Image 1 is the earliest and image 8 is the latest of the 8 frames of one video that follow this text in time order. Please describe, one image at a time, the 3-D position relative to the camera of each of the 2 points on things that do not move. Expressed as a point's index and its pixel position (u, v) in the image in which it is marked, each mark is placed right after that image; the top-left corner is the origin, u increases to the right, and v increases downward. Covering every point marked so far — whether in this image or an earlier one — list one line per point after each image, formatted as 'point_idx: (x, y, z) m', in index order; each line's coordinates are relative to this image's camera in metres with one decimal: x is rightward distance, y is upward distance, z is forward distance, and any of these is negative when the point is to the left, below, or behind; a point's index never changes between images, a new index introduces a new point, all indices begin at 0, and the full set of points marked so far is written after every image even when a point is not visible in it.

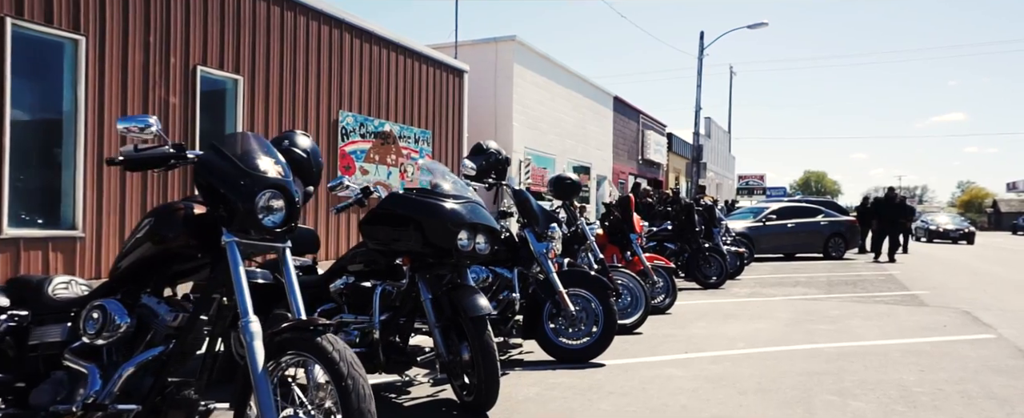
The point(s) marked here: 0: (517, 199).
0: (0.0, +0.1, +6.7) m
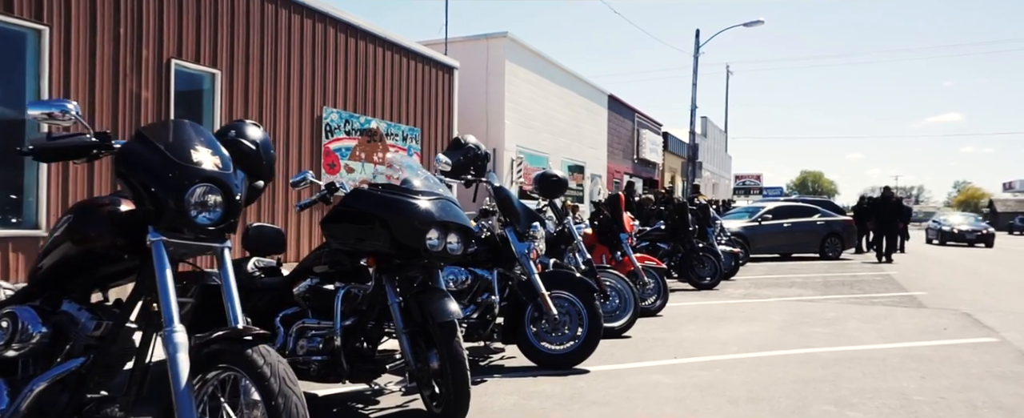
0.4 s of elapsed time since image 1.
0: (-0.1, +0.1, +6.4) m
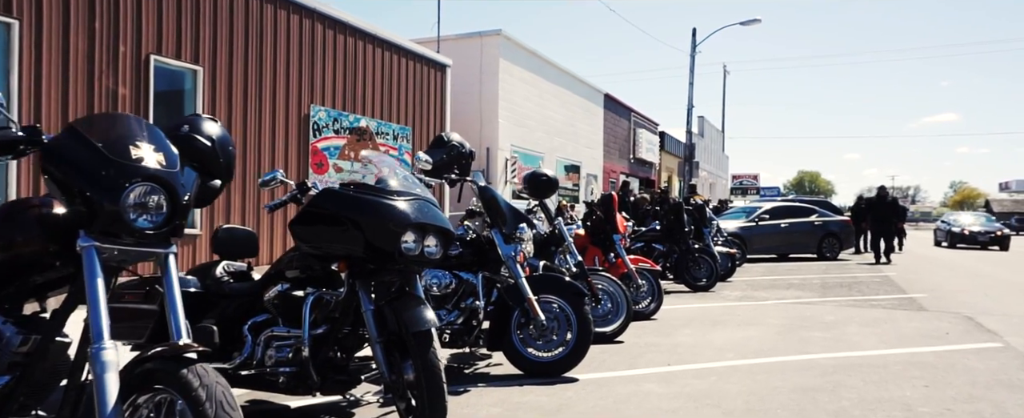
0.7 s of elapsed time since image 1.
0: (-0.2, +0.1, +6.2) m
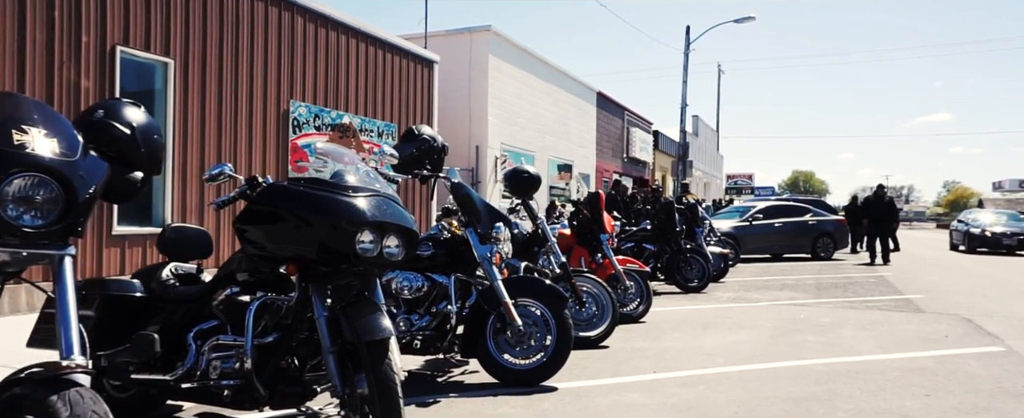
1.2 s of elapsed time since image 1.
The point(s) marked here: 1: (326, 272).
0: (-0.3, +0.1, +5.8) m
1: (-0.8, -0.3, +3.9) m
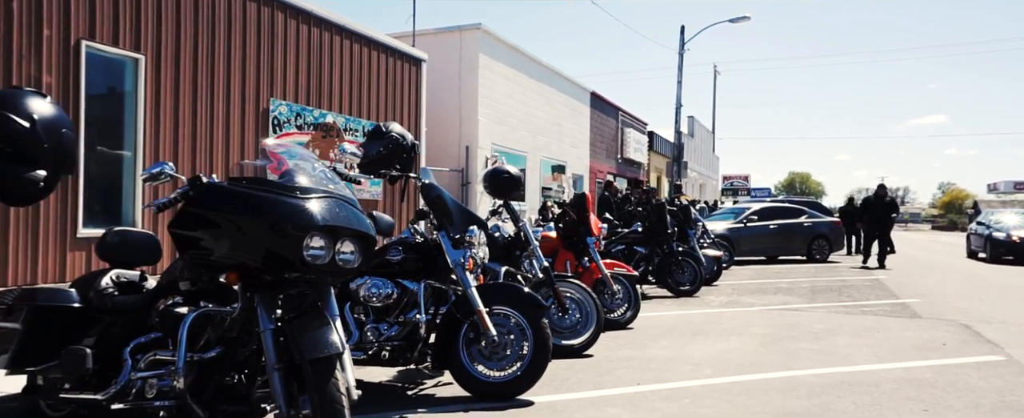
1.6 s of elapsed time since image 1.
0: (-0.5, +0.1, +5.5) m
1: (-0.9, -0.3, +3.6) m
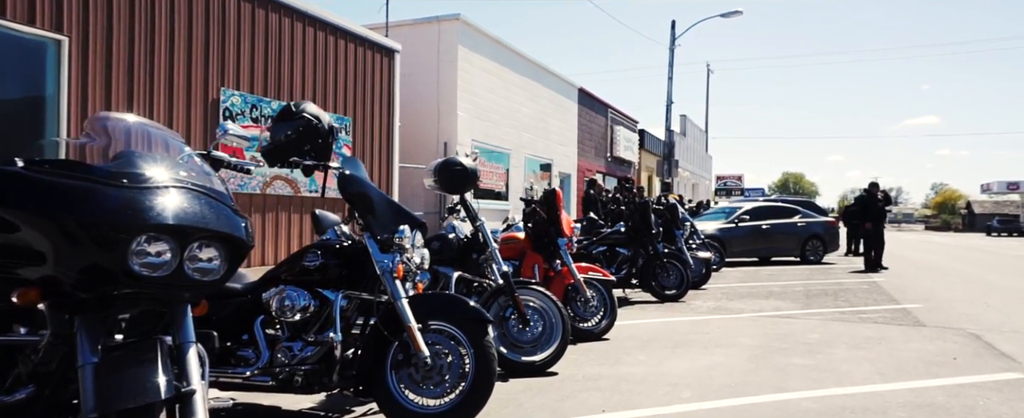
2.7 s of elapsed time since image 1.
0: (-0.8, +0.1, +4.6) m
1: (-1.2, -0.3, +2.7) m
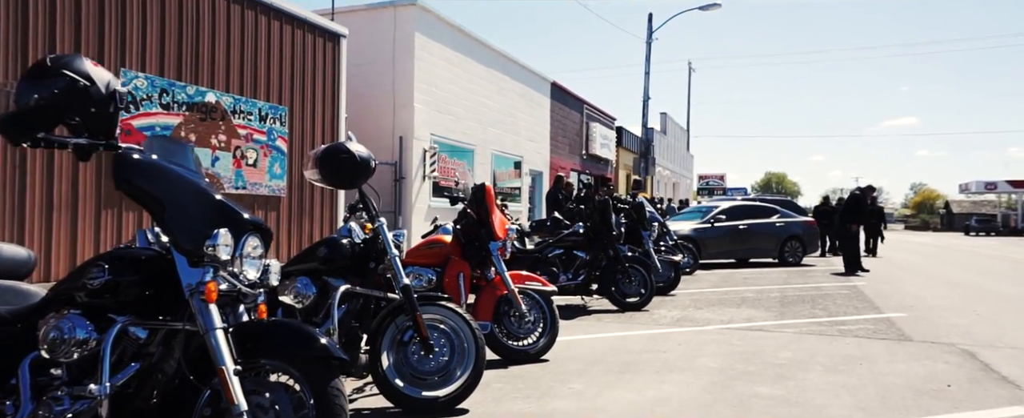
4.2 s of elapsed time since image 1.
0: (-1.3, +0.1, +3.4) m
1: (-1.7, -0.3, +1.5) m
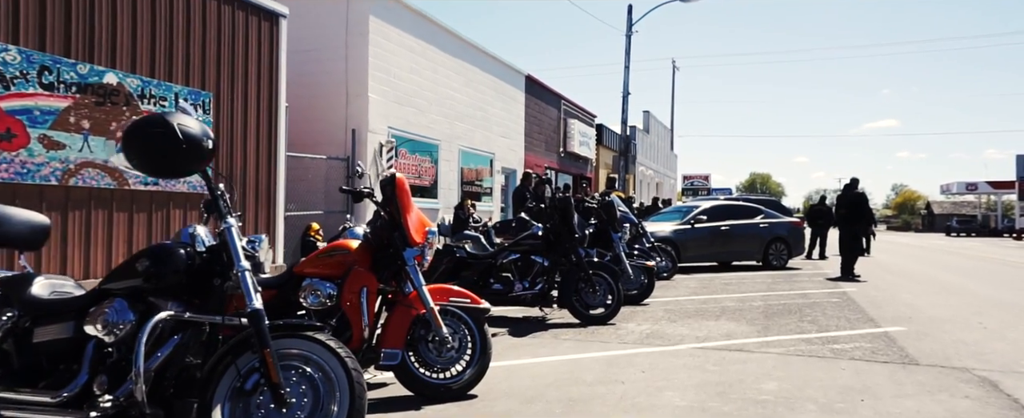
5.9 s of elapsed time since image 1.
0: (-1.8, +0.1, +2.0) m
1: (-2.2, -0.2, 0.0) m
